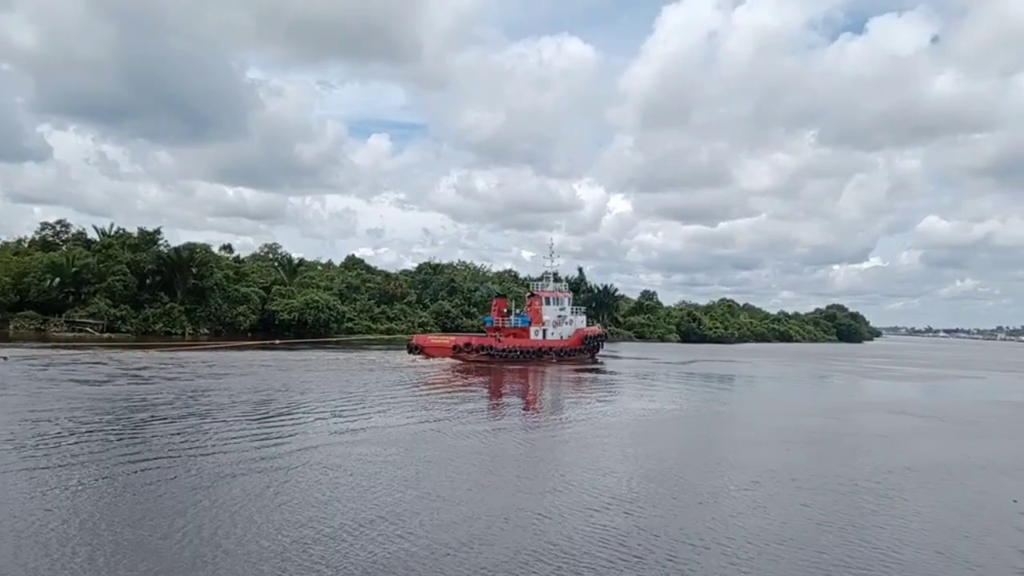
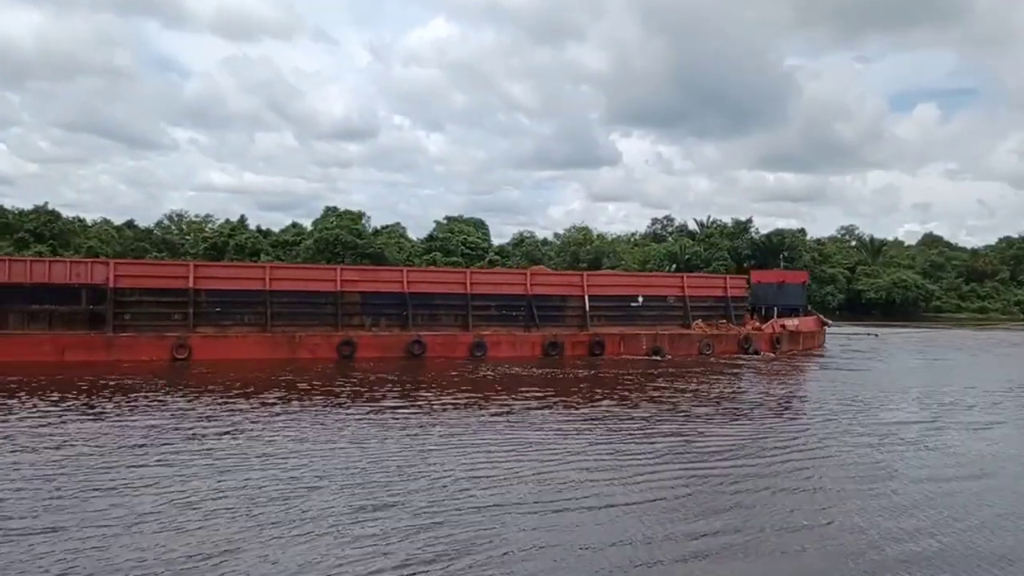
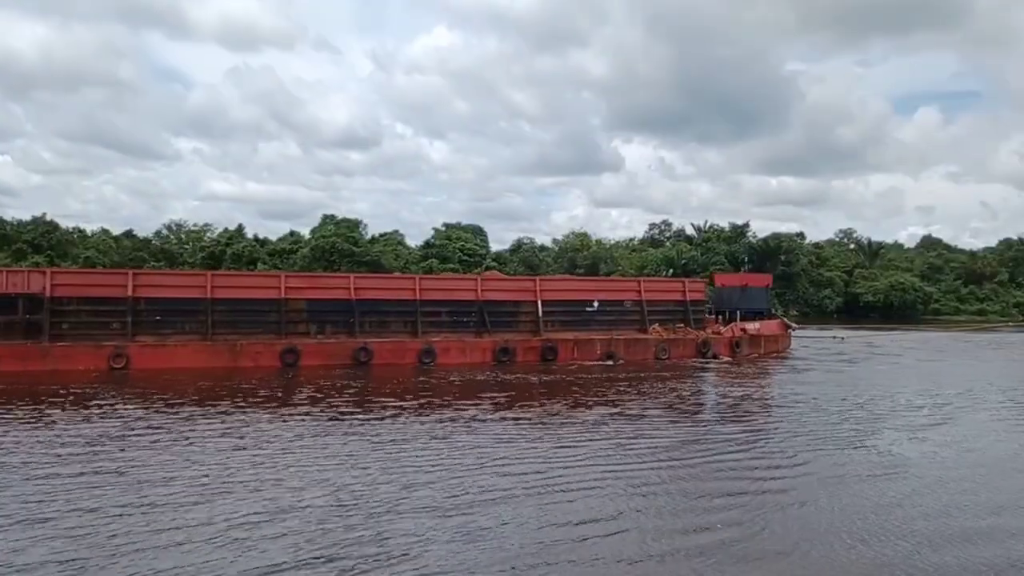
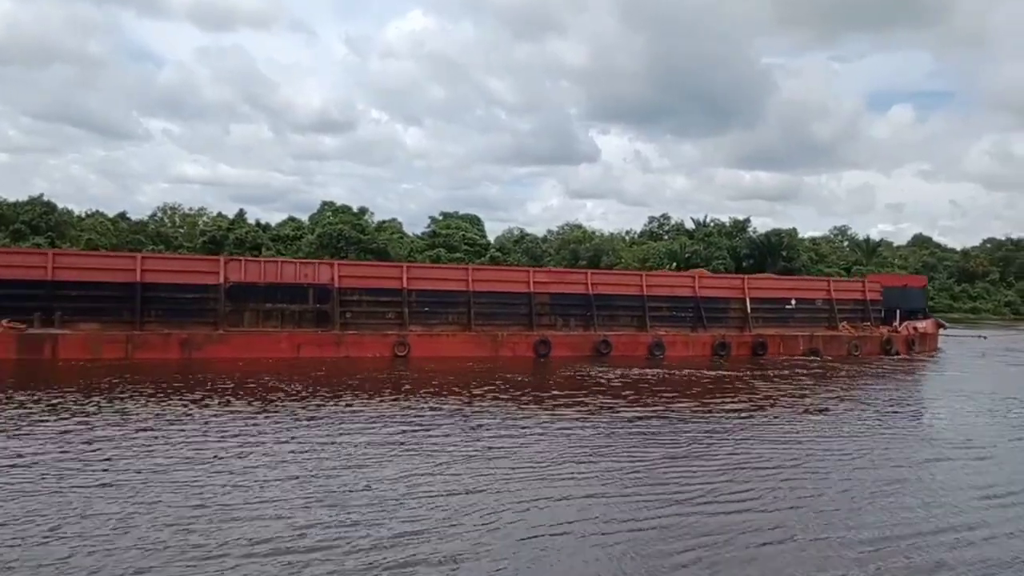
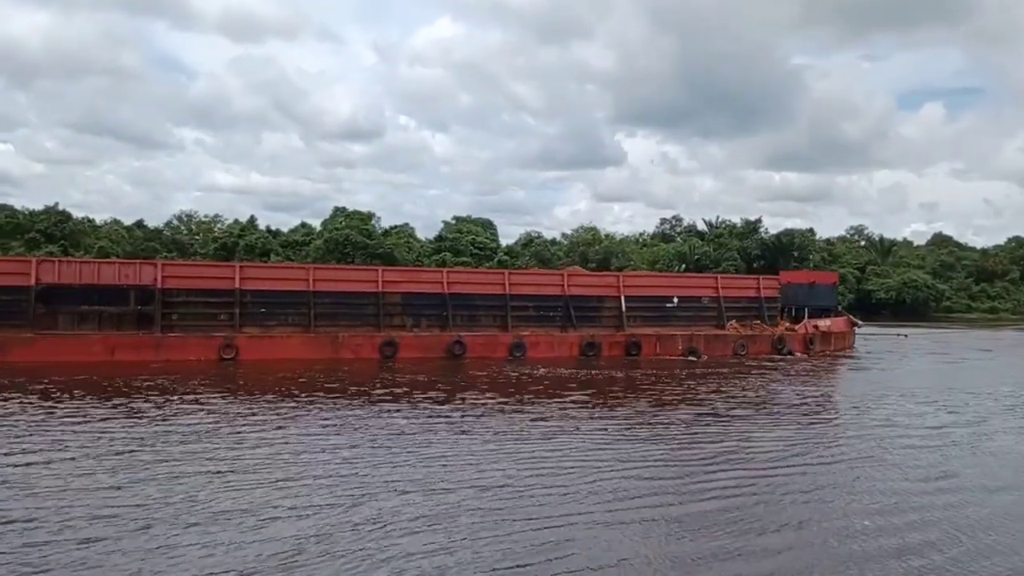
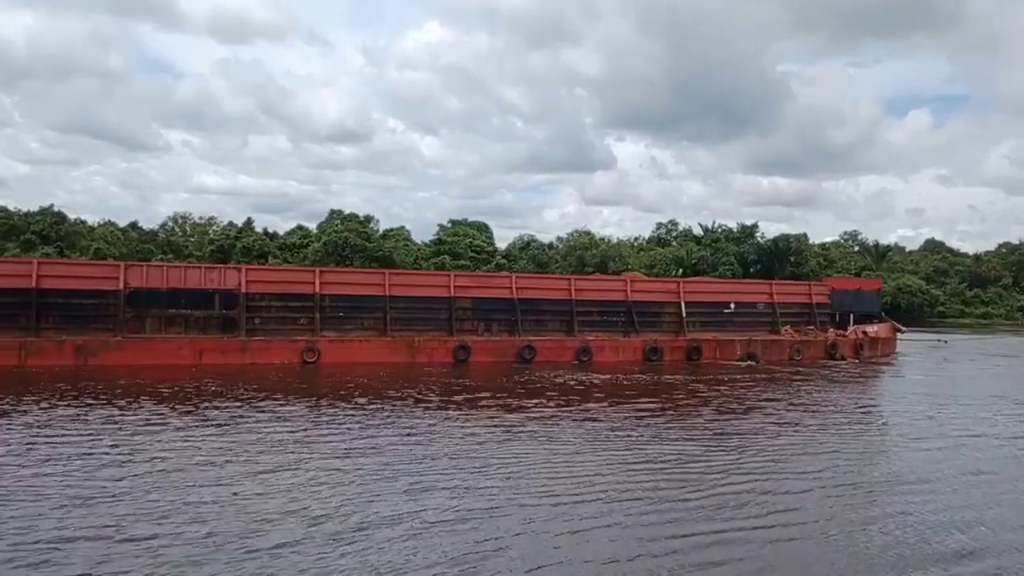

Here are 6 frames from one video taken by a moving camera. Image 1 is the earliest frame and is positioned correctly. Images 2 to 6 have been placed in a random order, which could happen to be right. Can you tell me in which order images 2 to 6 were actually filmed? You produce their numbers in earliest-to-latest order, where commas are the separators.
3, 2, 5, 6, 4
